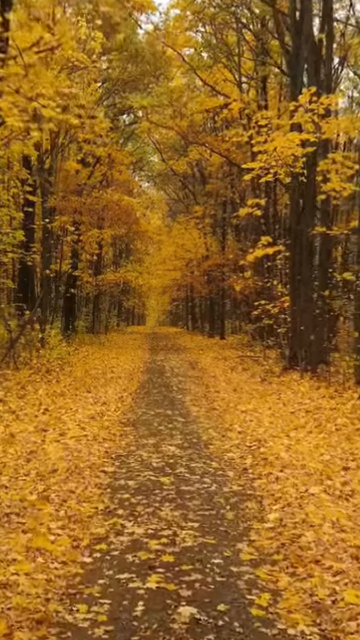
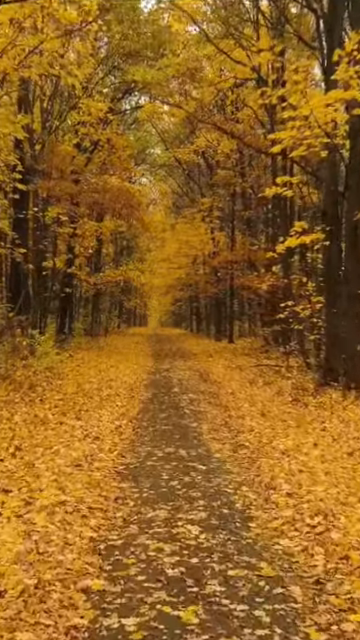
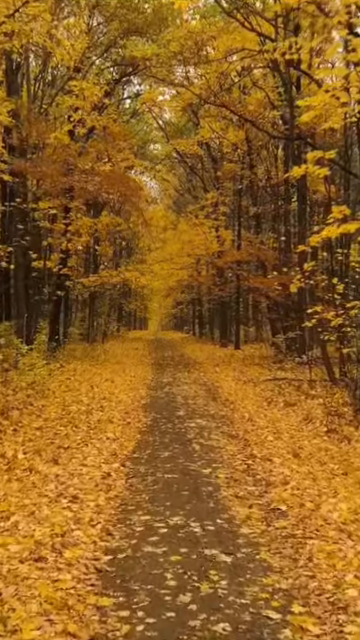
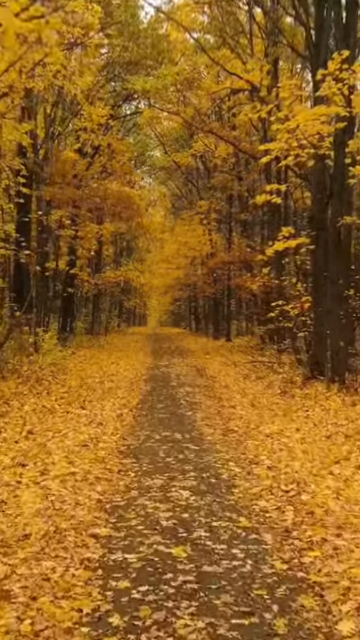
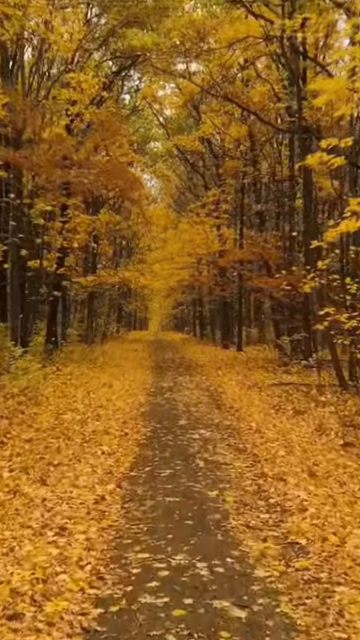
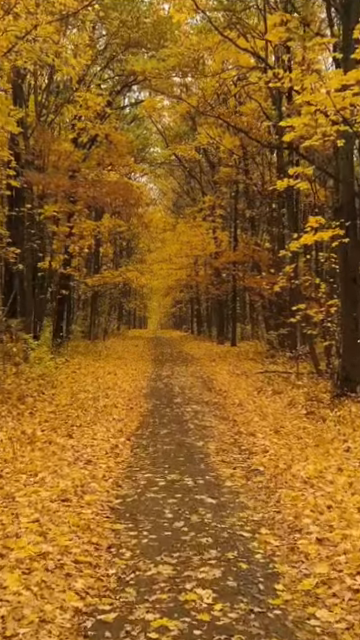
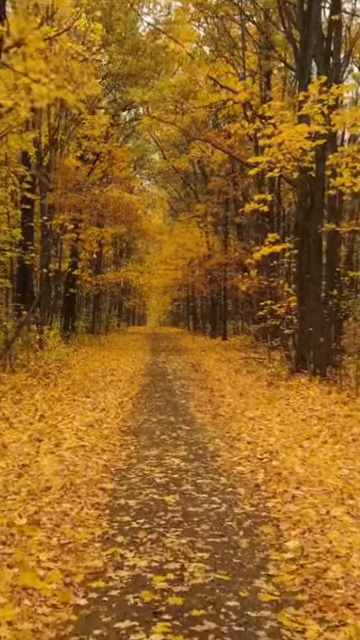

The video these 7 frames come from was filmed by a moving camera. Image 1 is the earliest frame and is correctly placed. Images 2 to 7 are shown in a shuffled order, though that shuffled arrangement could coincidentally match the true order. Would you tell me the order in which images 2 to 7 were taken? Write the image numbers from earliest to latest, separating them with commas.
7, 4, 2, 6, 3, 5
